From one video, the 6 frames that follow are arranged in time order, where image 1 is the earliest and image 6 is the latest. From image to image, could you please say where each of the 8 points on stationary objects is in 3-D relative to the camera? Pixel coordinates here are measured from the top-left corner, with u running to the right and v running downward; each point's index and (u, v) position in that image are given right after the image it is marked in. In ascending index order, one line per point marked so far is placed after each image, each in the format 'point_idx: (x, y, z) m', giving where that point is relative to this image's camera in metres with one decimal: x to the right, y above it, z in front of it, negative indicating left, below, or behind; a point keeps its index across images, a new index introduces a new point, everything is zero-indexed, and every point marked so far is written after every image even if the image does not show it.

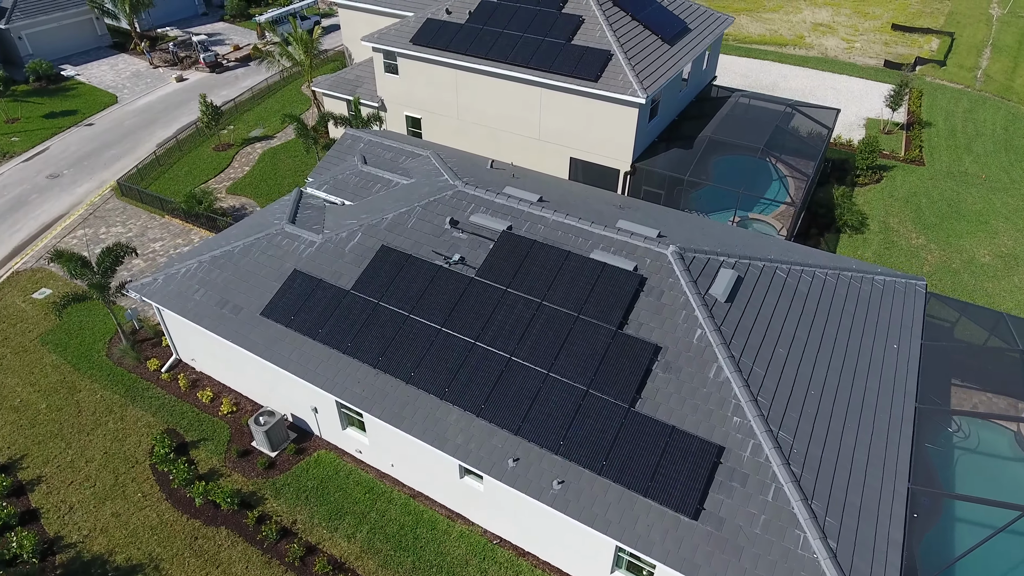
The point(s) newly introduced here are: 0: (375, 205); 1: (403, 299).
0: (-5.0, +3.0, +19.6) m
1: (-3.3, -0.4, +16.2) m
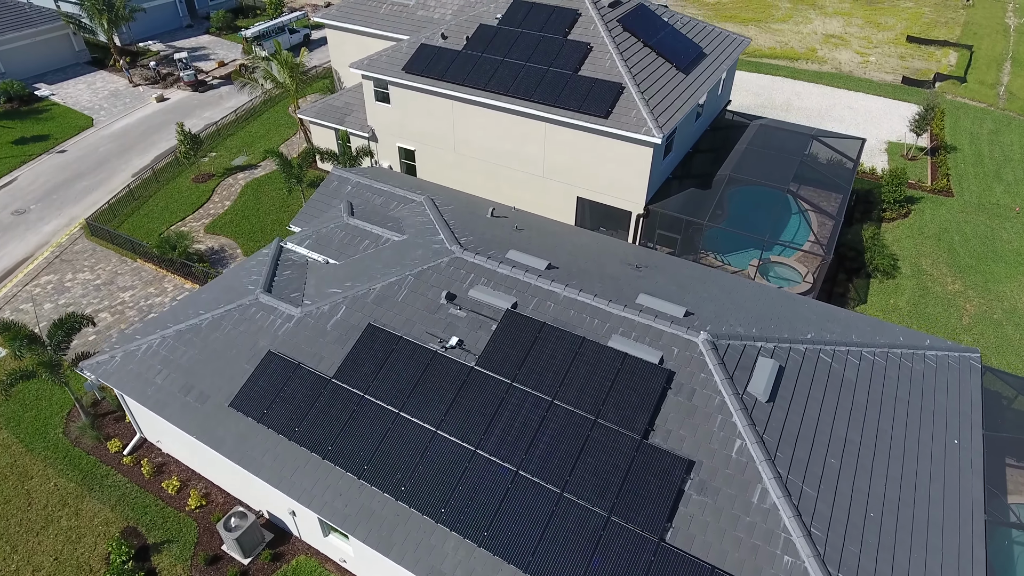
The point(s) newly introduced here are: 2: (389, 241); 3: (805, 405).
0: (-4.9, +0.7, +17.4) m
1: (-3.1, -2.8, +14.1) m
2: (-4.2, +1.6, +18.5) m
3: (+7.3, -2.9, +13.3) m
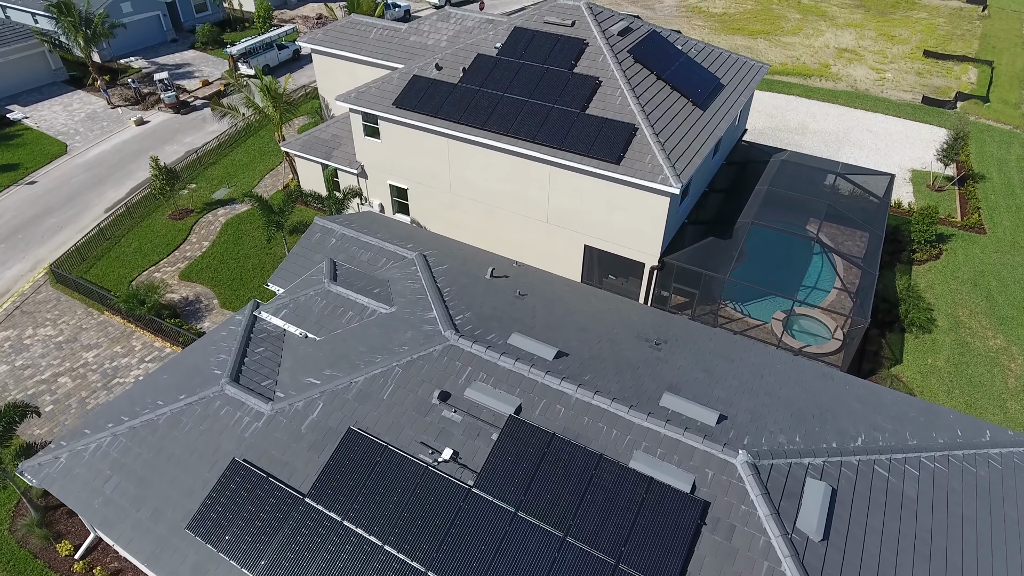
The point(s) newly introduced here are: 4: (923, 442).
0: (-4.8, -1.8, +15.3) m
1: (-3.1, -5.2, +12.0) m
2: (-4.2, -0.8, +16.4) m
3: (+7.4, -5.3, +11.3) m
4: (+10.6, -4.0, +13.9) m
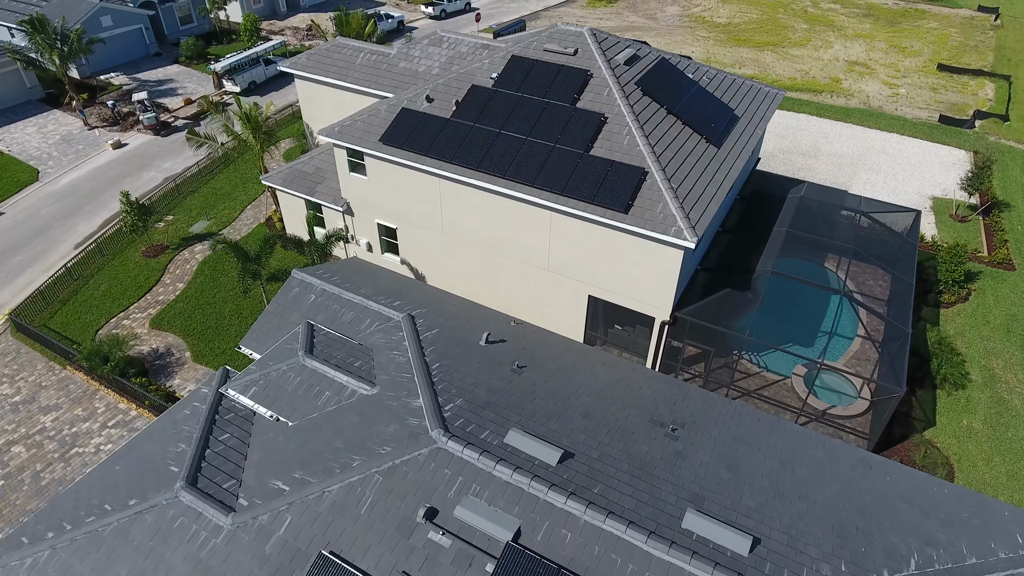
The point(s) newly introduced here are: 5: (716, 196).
0: (-4.9, -3.9, +13.4) m
1: (-3.1, -7.3, +10.1) m
2: (-4.2, -2.9, +14.6) m
3: (+7.4, -7.4, +9.4) m
4: (+10.6, -6.0, +12.0) m
5: (+7.3, +3.3, +19.0) m
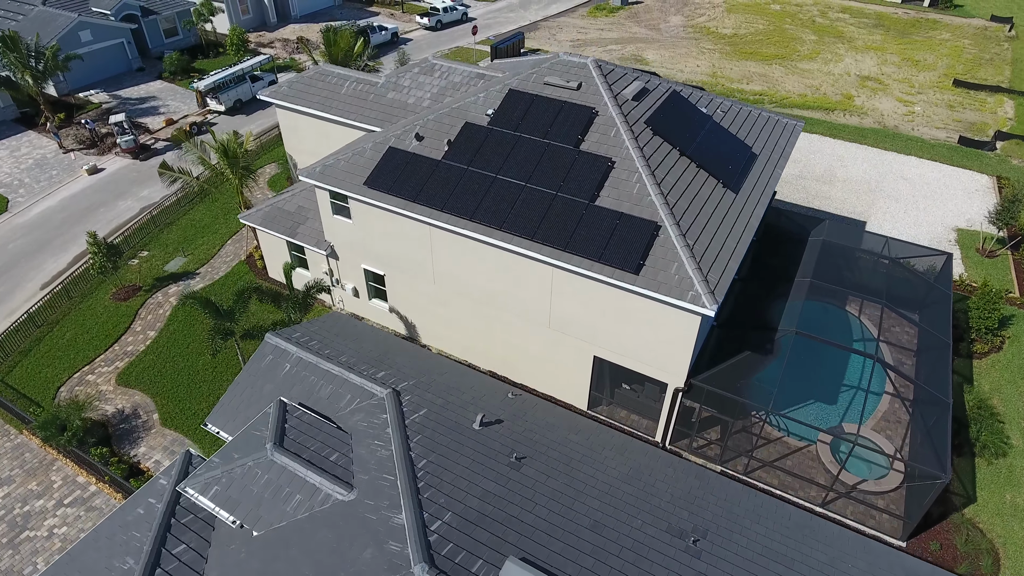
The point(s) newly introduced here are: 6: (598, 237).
0: (-4.9, -6.0, +11.6) m
1: (-3.1, -9.4, +8.3) m
2: (-4.3, -5.0, +12.7) m
3: (+7.3, -9.5, +7.6) m
4: (+10.5, -8.1, +10.2) m
5: (+7.2, +1.2, +17.2) m
6: (+2.7, +1.6, +16.8) m
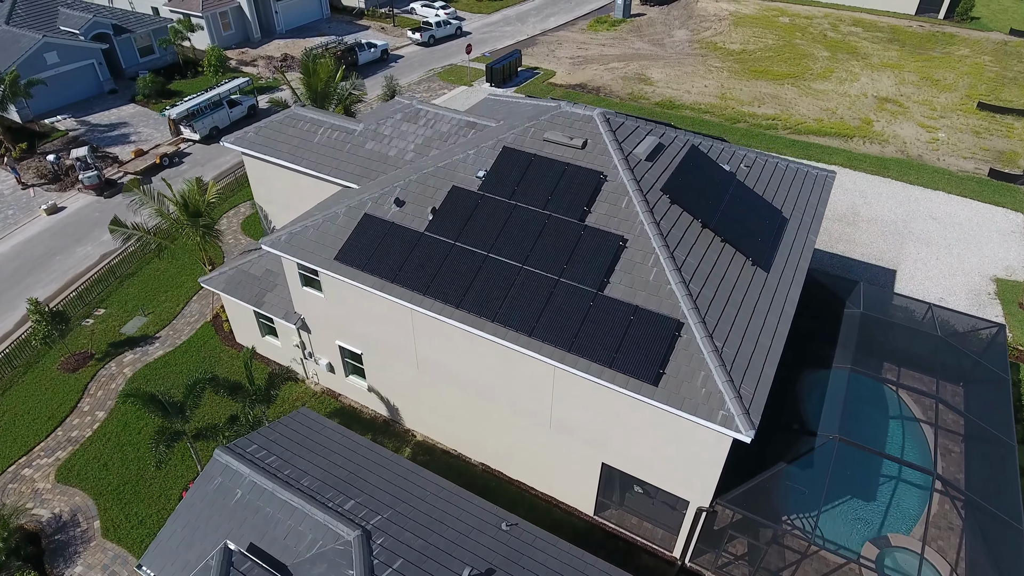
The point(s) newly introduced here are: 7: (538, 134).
0: (-5.1, -8.9, +9.0) m
1: (-3.2, -12.3, +5.7) m
2: (-4.4, -7.9, +10.1) m
3: (+7.2, -12.4, +5.0) m
4: (+10.4, -11.0, +7.6) m
5: (+7.0, -1.7, +14.6) m
6: (+2.5, -1.3, +14.2) m
7: (+0.9, +5.1, +17.8) m
